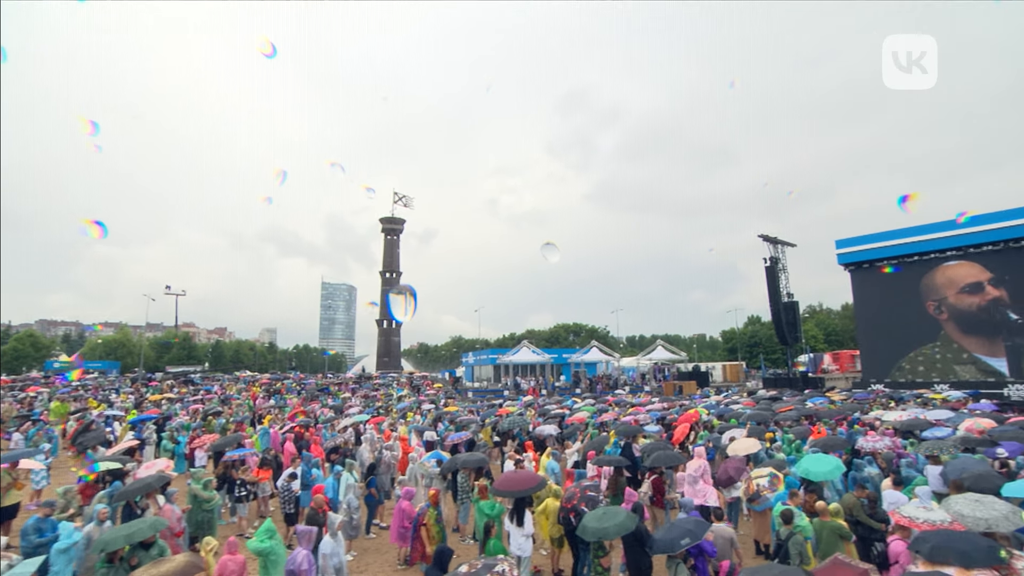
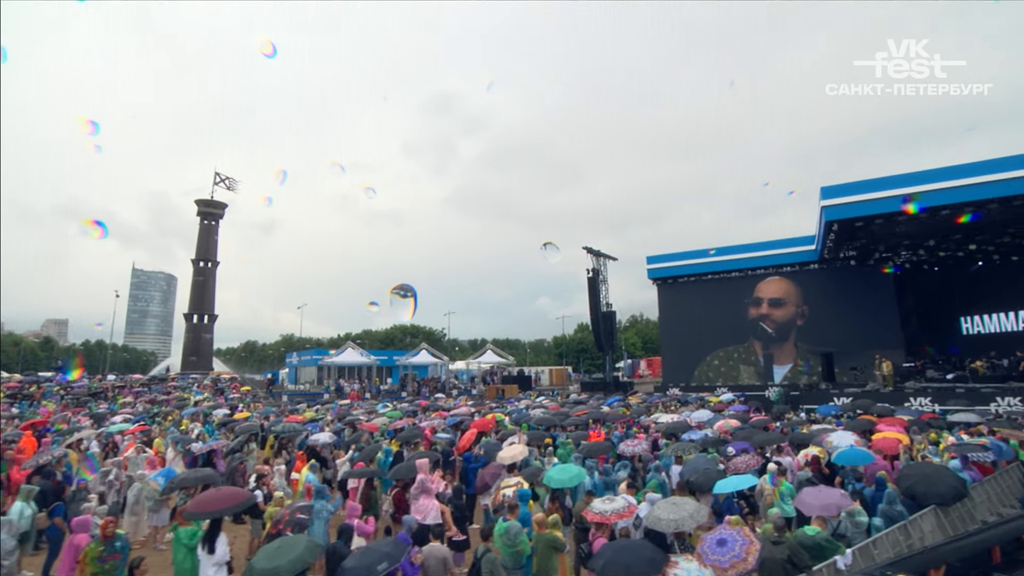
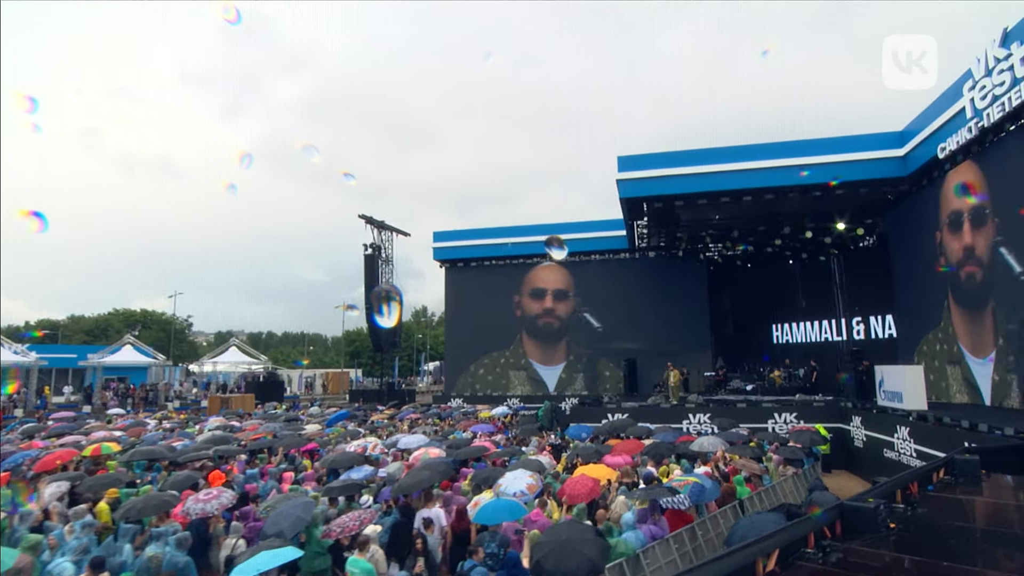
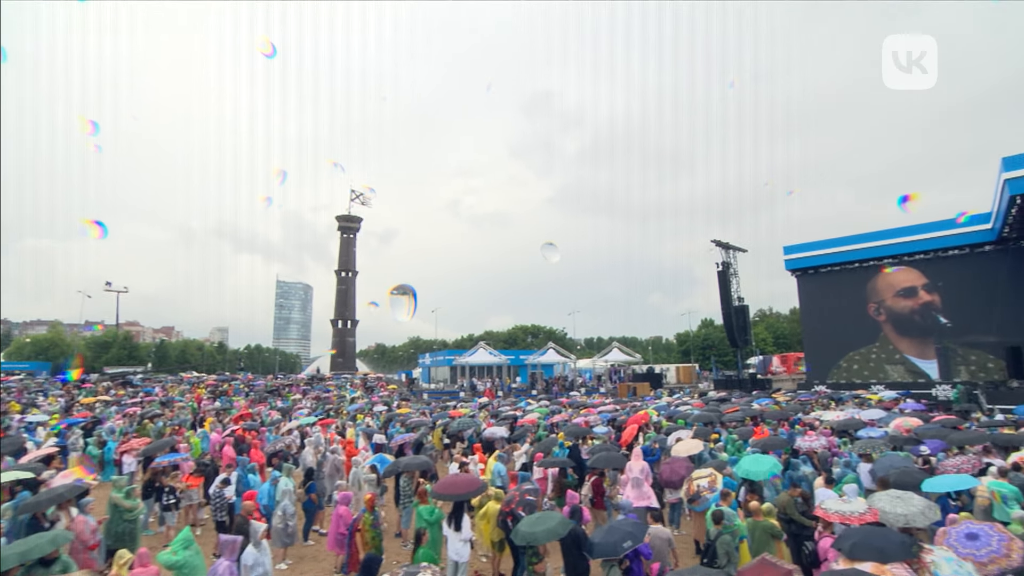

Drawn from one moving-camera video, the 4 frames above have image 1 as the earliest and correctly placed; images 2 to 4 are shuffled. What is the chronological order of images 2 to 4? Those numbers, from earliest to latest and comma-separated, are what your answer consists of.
4, 2, 3
